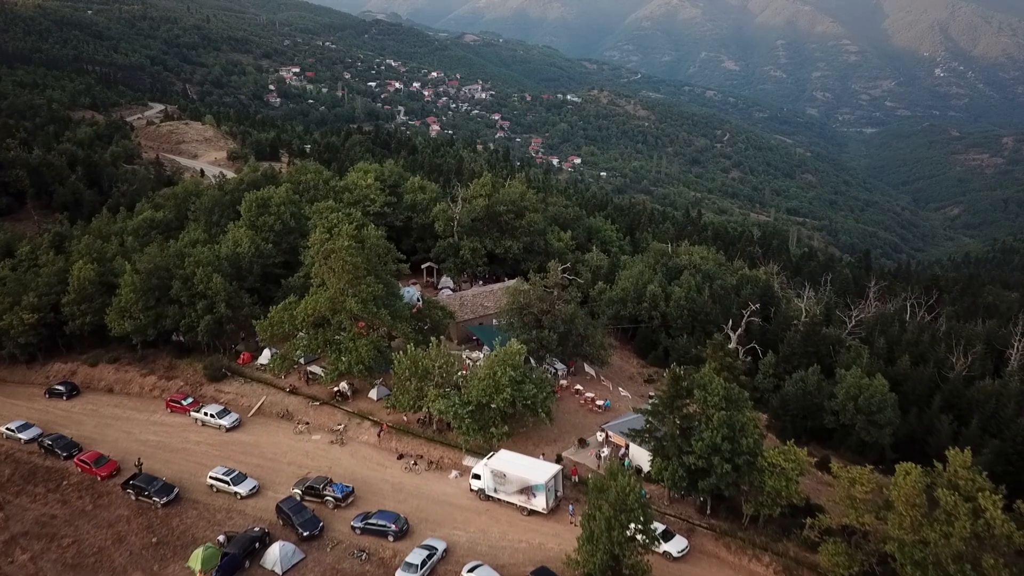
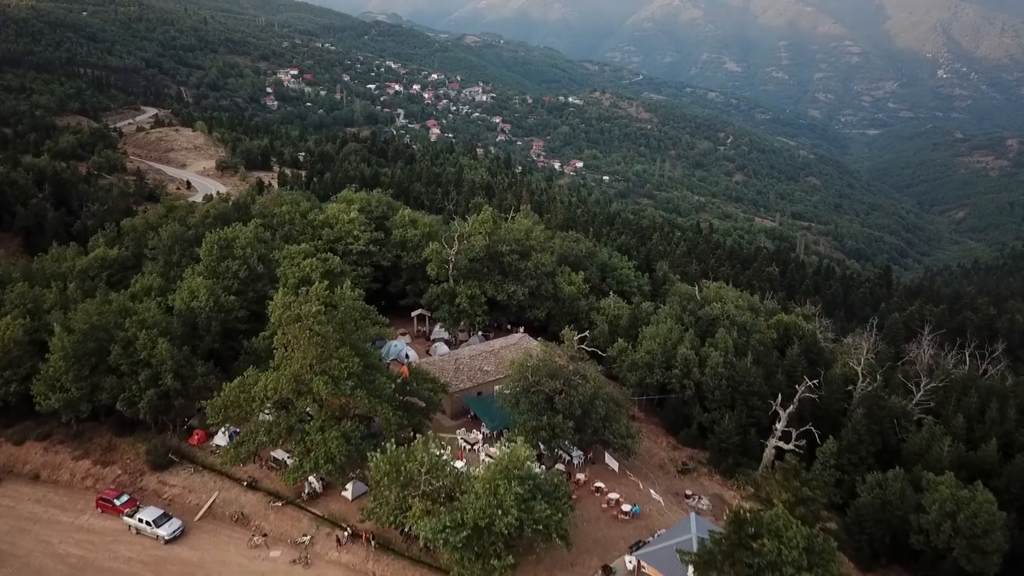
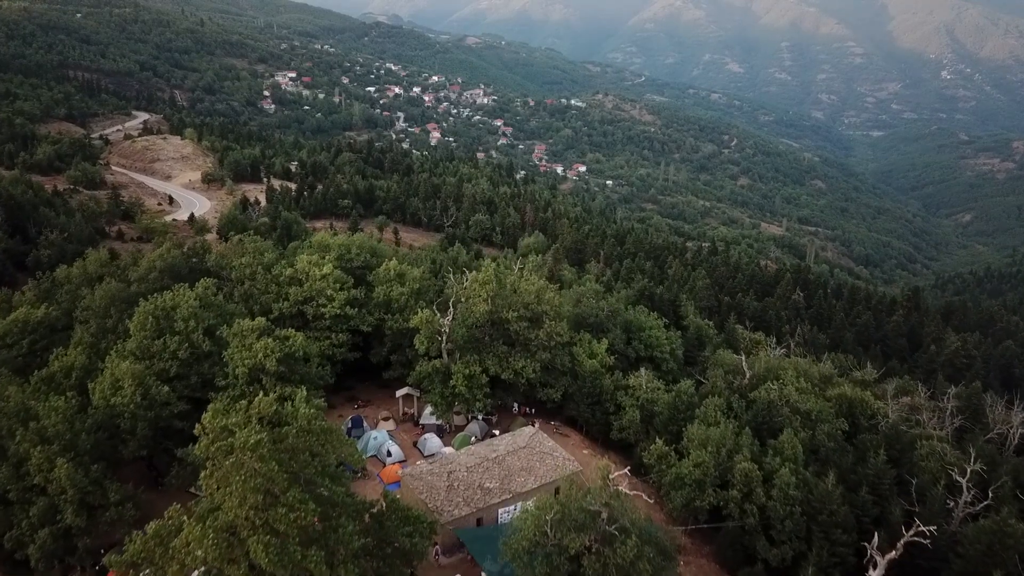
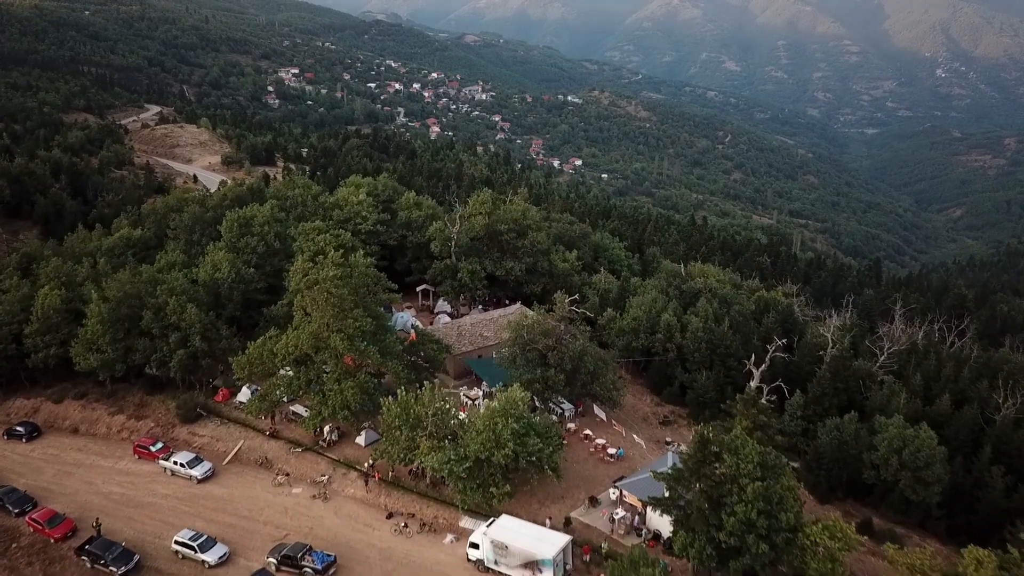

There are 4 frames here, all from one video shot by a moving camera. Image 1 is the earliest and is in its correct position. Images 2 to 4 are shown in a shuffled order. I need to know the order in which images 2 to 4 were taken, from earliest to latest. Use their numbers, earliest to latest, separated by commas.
4, 2, 3
